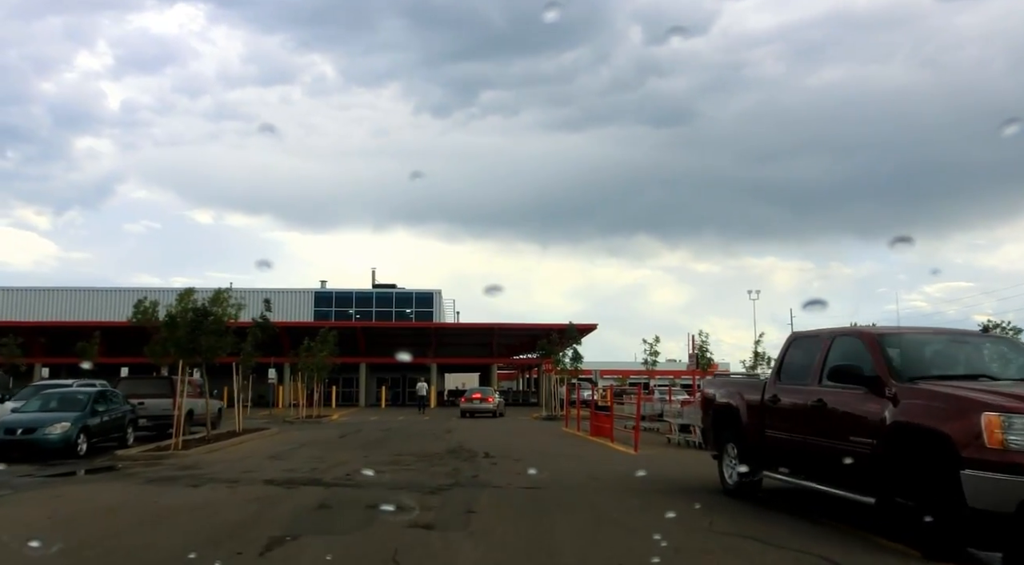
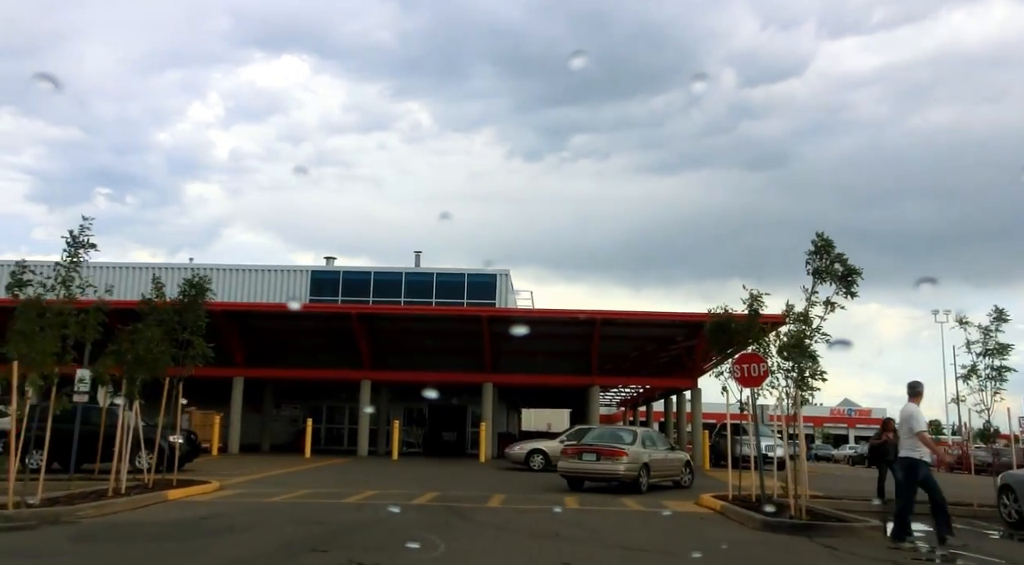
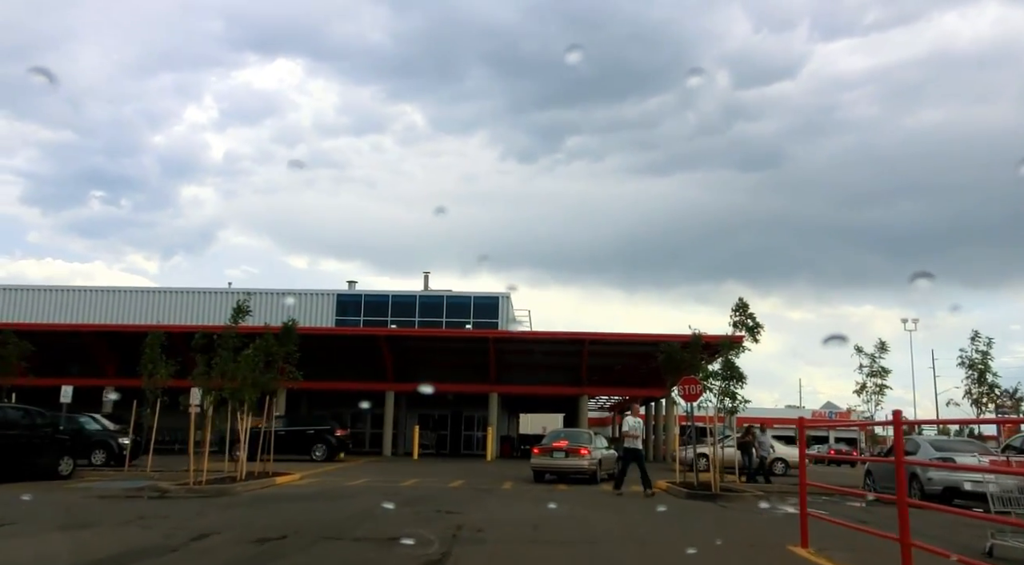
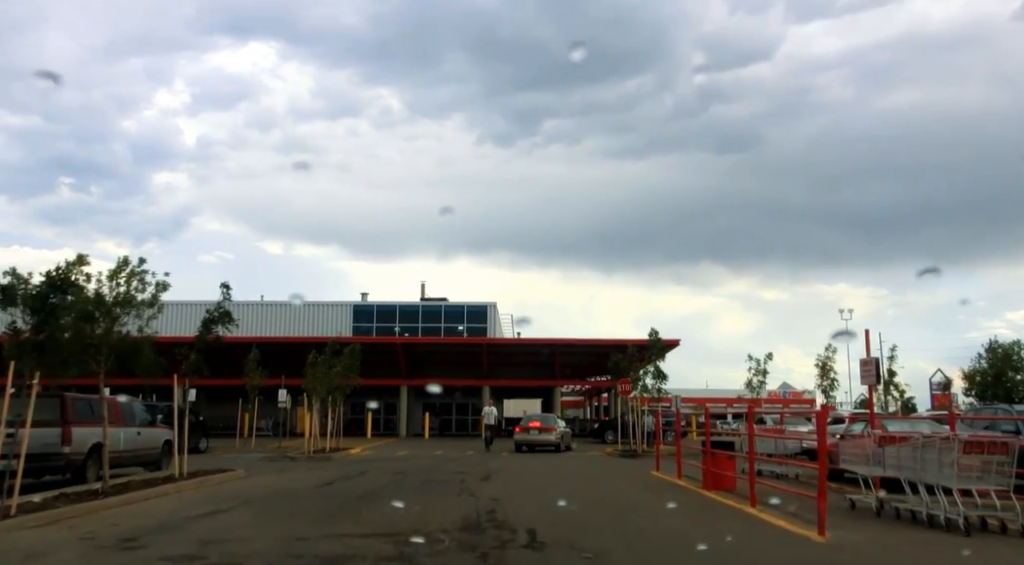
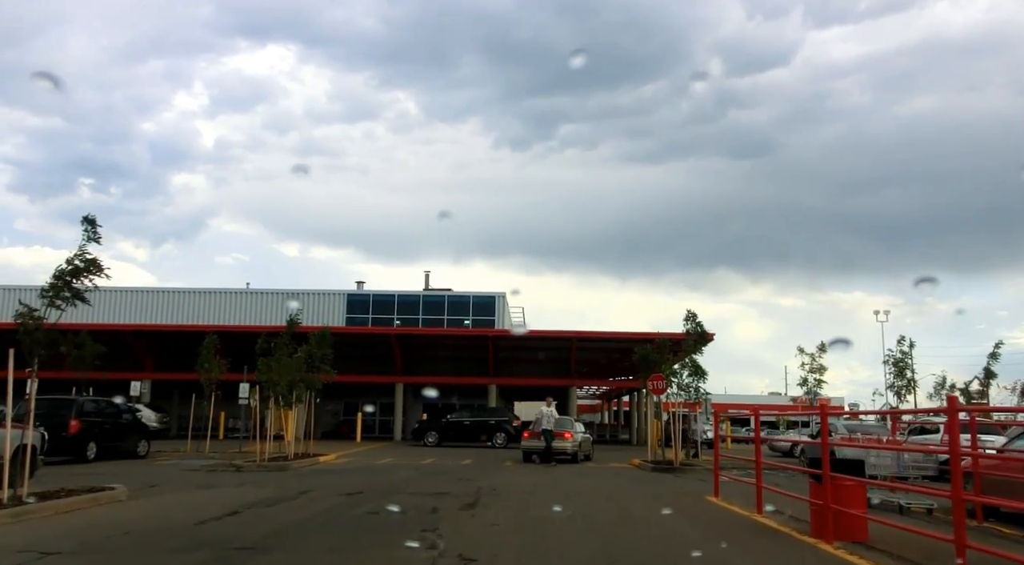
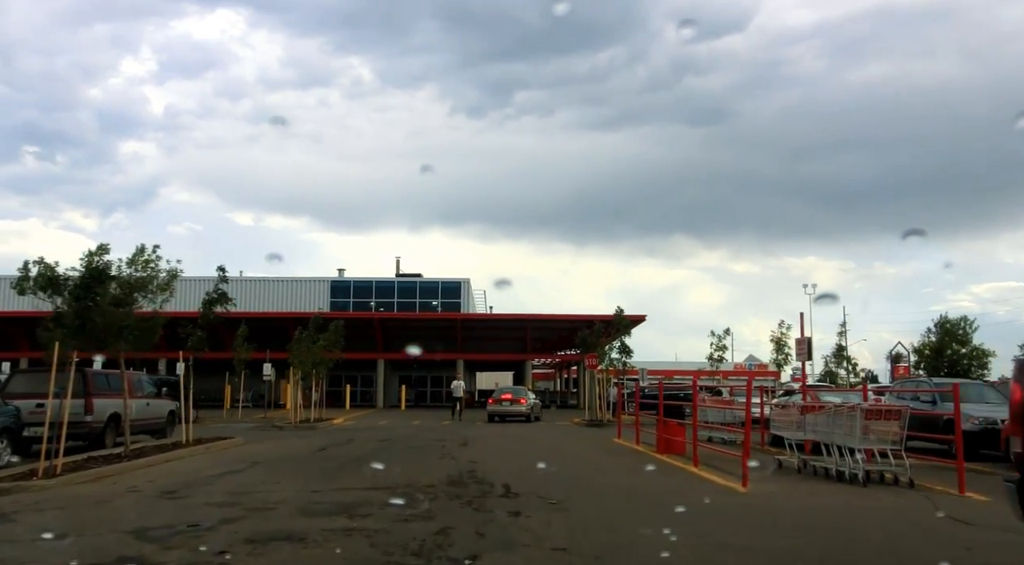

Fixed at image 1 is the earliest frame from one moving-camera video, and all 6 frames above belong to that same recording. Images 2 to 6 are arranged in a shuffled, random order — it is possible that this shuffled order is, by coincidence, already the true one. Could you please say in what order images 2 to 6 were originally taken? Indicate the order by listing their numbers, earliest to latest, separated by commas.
6, 4, 5, 3, 2
